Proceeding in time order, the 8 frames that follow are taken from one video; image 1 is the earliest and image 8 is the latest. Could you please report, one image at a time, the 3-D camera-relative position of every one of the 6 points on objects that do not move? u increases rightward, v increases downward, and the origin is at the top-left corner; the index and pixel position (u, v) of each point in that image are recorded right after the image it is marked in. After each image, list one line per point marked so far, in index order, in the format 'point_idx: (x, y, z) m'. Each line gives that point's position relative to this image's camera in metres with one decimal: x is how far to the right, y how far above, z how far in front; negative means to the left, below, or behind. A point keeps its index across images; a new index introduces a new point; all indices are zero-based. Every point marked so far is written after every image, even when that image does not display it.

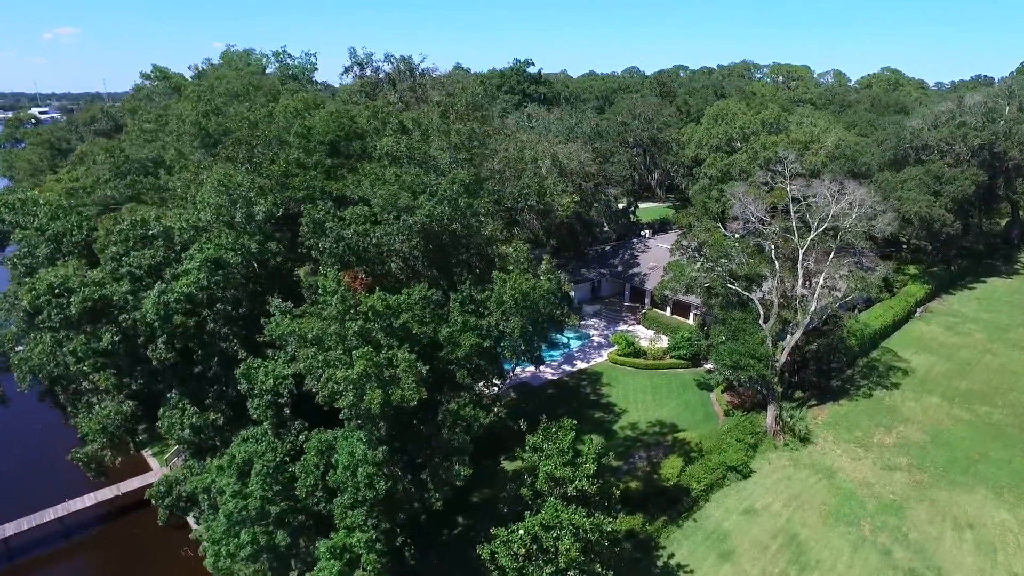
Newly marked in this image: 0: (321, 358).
0: (-4.1, -1.5, +13.8) m
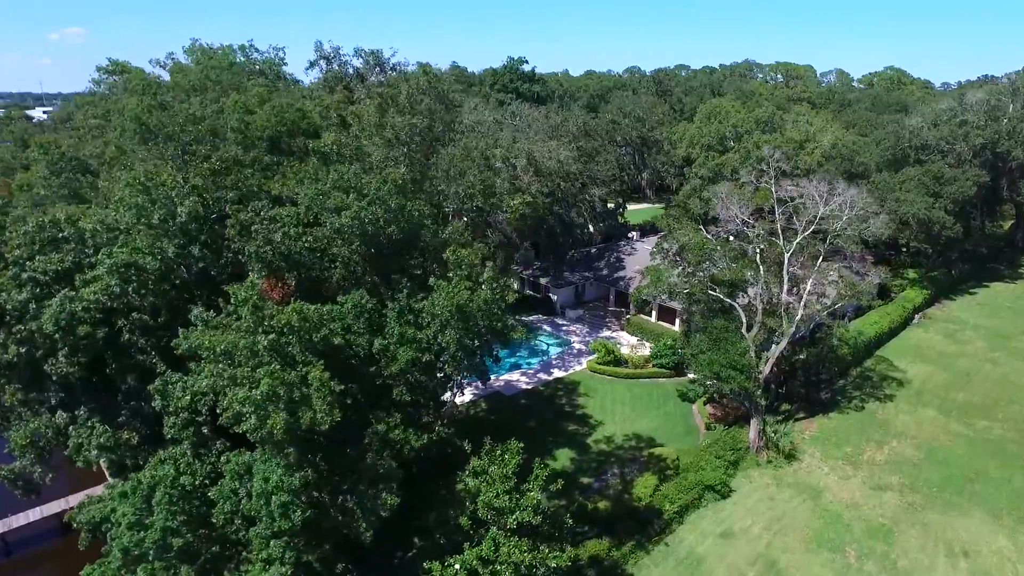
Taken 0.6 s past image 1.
0: (-5.5, -1.7, +12.4) m
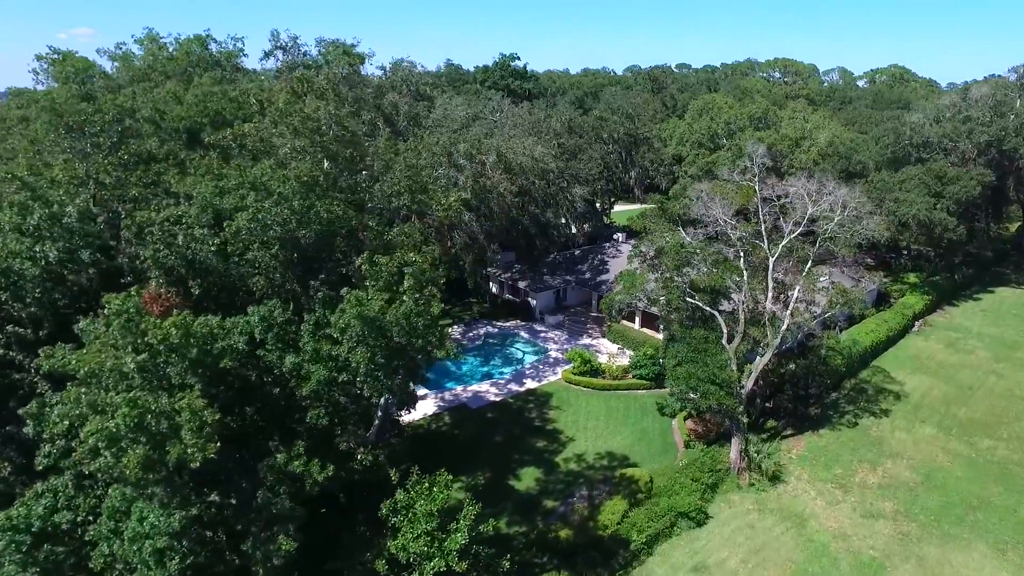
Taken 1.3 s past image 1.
0: (-7.0, -1.9, +10.6) m
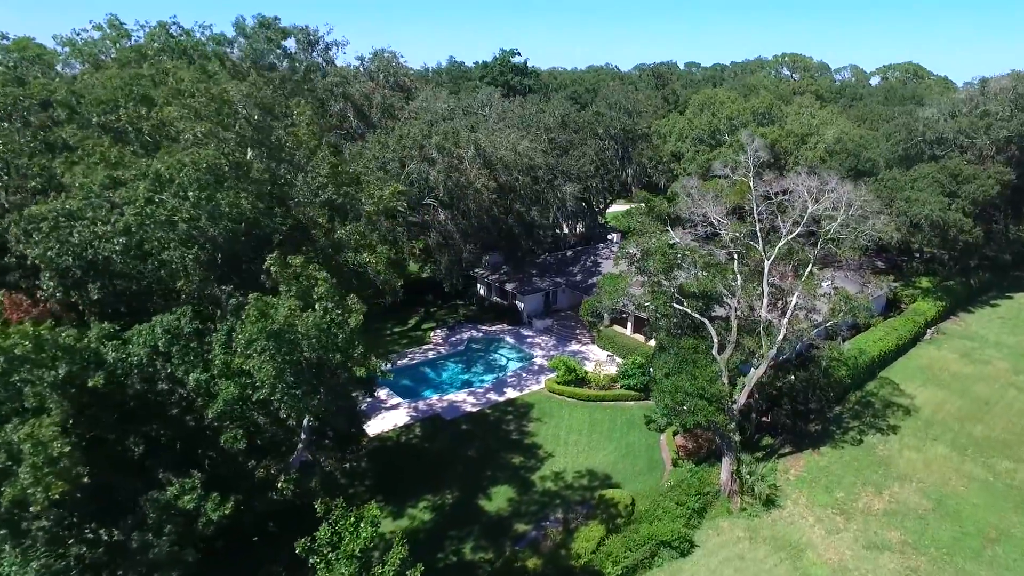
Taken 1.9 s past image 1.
0: (-8.1, -1.9, +8.9) m
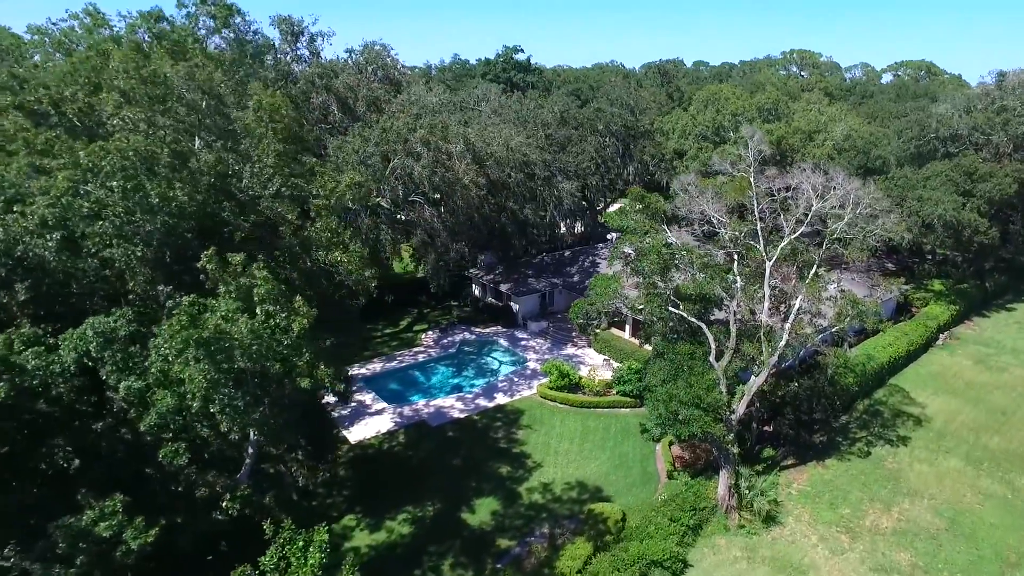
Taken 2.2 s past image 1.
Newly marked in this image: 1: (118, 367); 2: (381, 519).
0: (-8.8, -1.9, +7.8) m
1: (-6.5, -1.3, +10.5) m
2: (-4.0, -7.1, +19.5) m
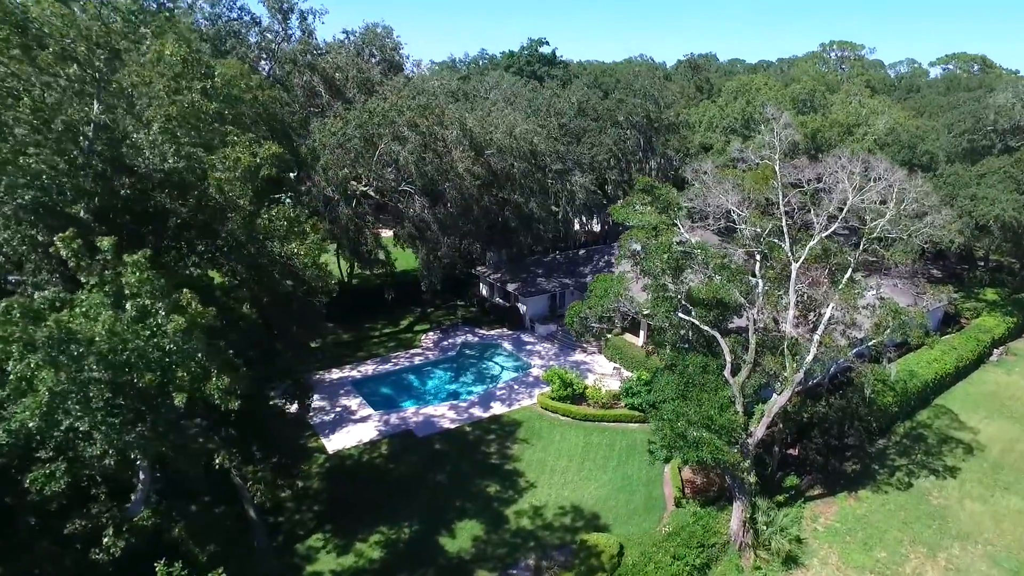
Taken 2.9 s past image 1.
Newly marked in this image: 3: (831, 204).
0: (-9.7, -1.7, +6.1) m
1: (-7.3, -1.1, +8.7) m
2: (-4.5, -7.0, +17.6) m
3: (+9.5, +2.5, +18.9) m
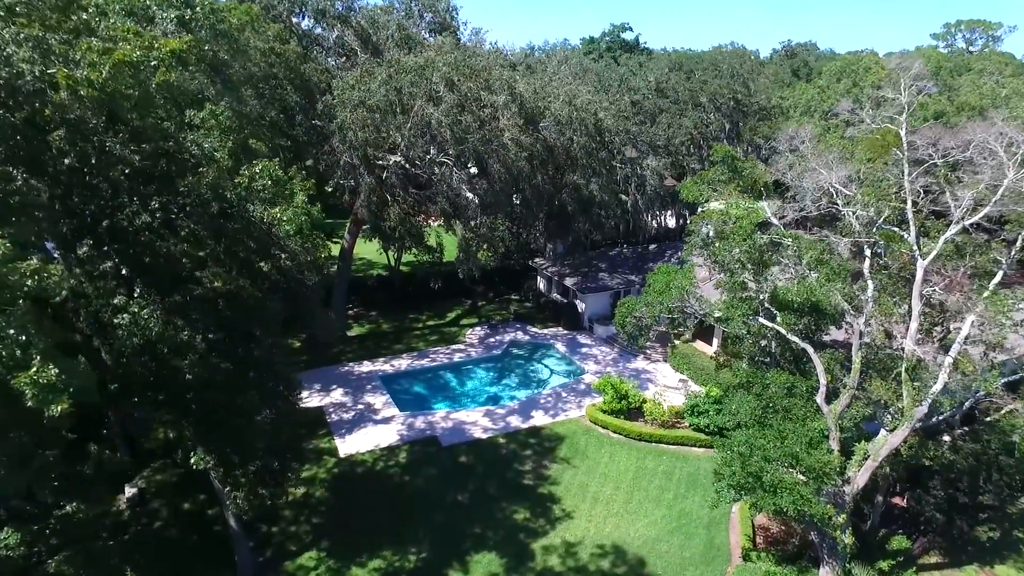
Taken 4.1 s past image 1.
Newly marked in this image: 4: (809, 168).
0: (-10.2, -1.0, +4.3) m
1: (-7.5, -0.5, +6.5) m
2: (-3.9, -6.5, +15.0) m
3: (+10.5, +2.3, +14.5) m
4: (+8.0, +3.2, +16.9) m
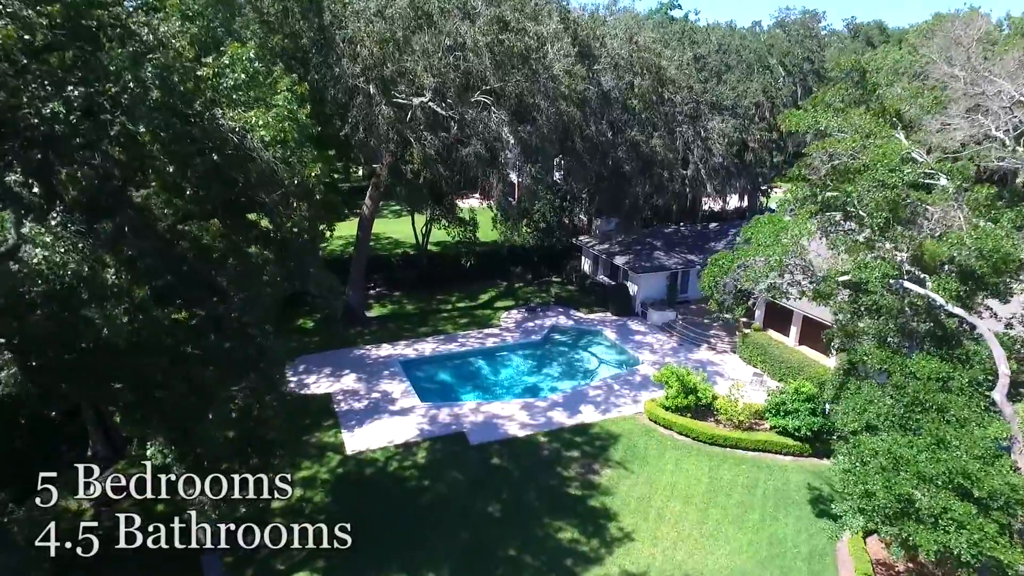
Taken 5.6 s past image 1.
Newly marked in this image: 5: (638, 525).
0: (-9.8, +0.1, +1.4) m
1: (-7.0, +0.5, +3.4) m
2: (-3.1, -5.6, +11.8) m
3: (+11.5, +2.9, +10.6) m
4: (+9.1, +3.9, +13.0) m
5: (+2.7, -4.9, +13.4) m
